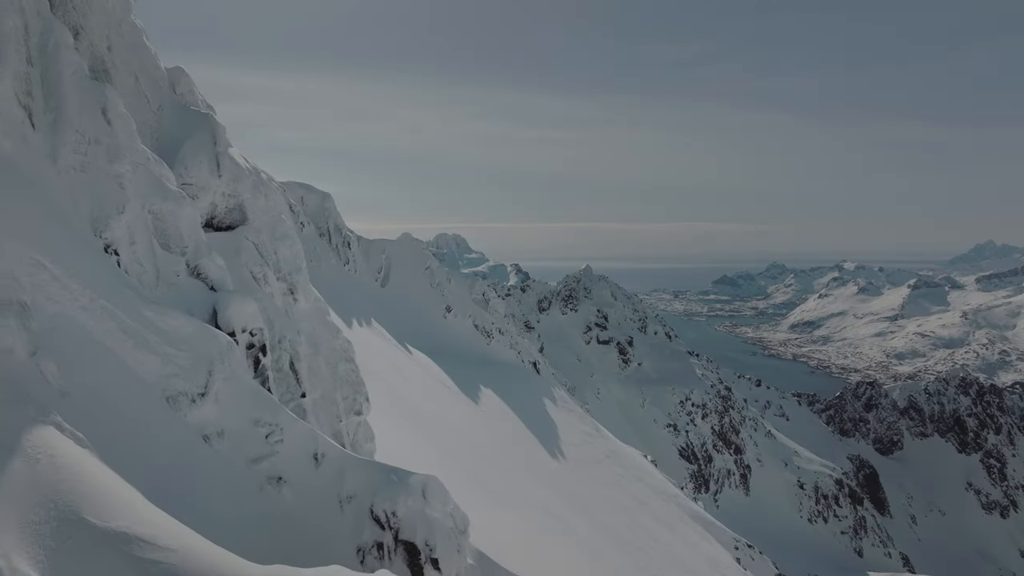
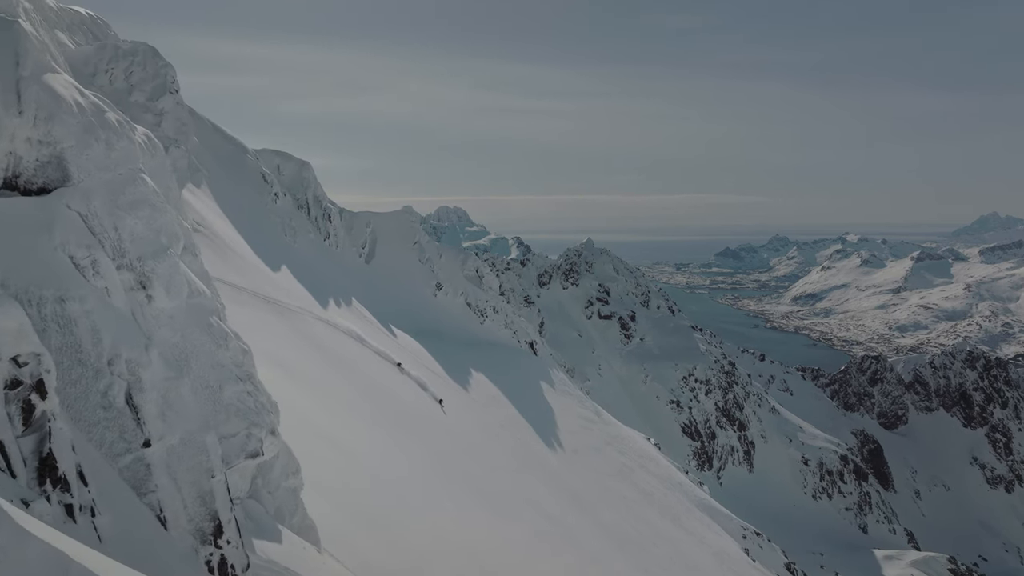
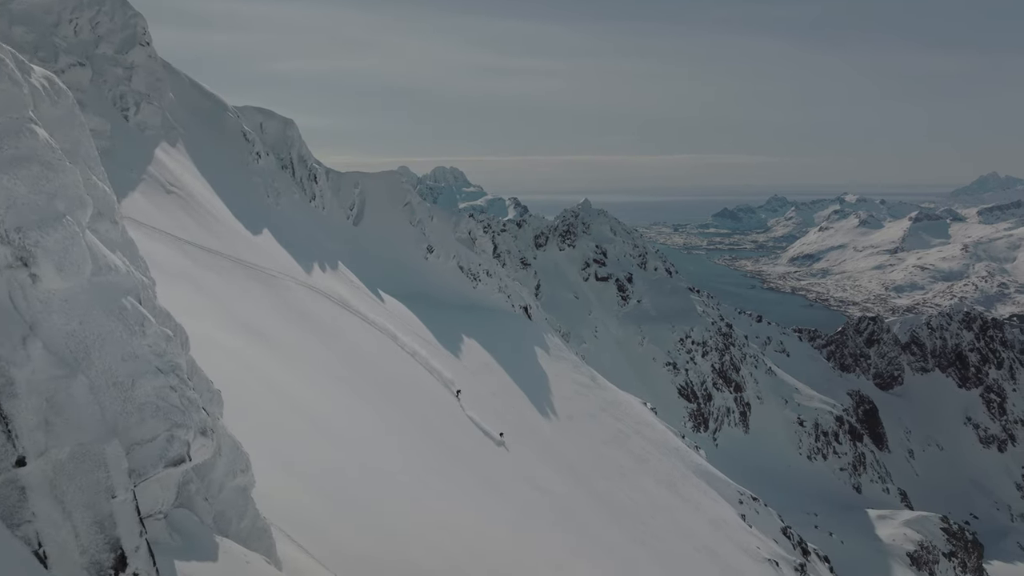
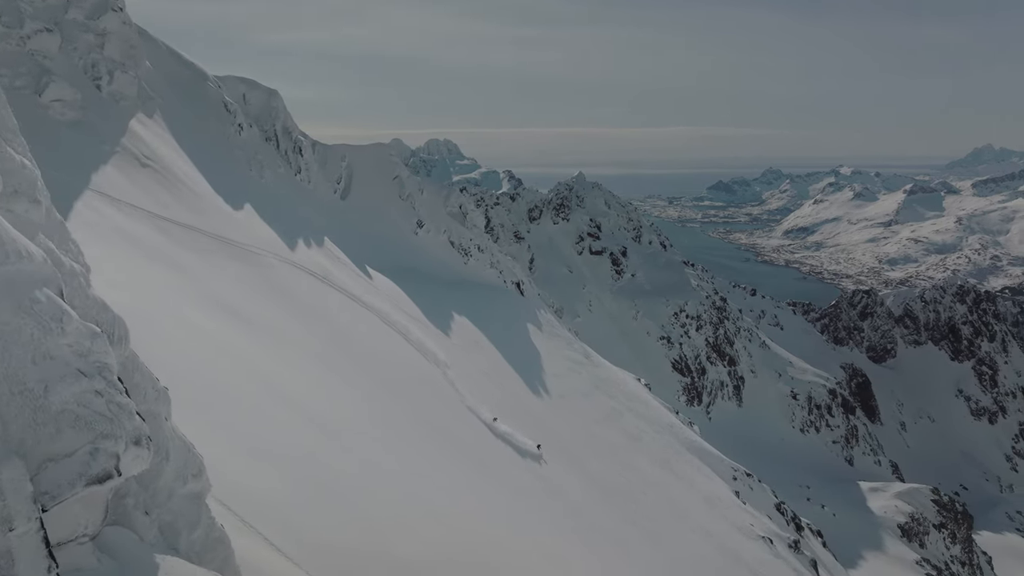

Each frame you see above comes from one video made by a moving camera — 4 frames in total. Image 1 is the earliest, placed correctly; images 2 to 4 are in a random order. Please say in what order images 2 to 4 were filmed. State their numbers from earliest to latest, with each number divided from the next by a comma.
2, 3, 4
